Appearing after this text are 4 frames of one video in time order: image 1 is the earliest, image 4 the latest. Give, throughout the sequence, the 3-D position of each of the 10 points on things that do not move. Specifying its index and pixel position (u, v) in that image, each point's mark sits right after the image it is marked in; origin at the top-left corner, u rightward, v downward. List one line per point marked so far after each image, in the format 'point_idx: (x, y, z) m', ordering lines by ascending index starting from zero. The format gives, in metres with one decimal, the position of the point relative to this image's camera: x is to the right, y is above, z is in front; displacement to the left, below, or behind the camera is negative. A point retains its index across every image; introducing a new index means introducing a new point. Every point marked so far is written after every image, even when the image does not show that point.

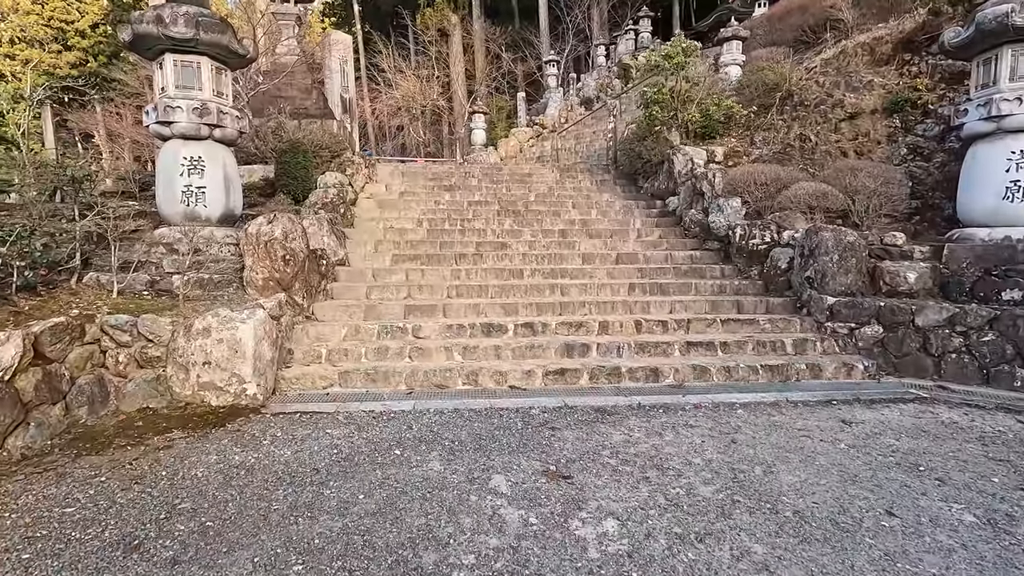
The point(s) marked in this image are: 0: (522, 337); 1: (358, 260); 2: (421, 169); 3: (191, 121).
0: (+0.1, -0.4, +4.6) m
1: (-1.7, +0.3, +5.8) m
2: (-1.5, +2.0, +9.1) m
3: (-2.9, +1.5, +4.8) m
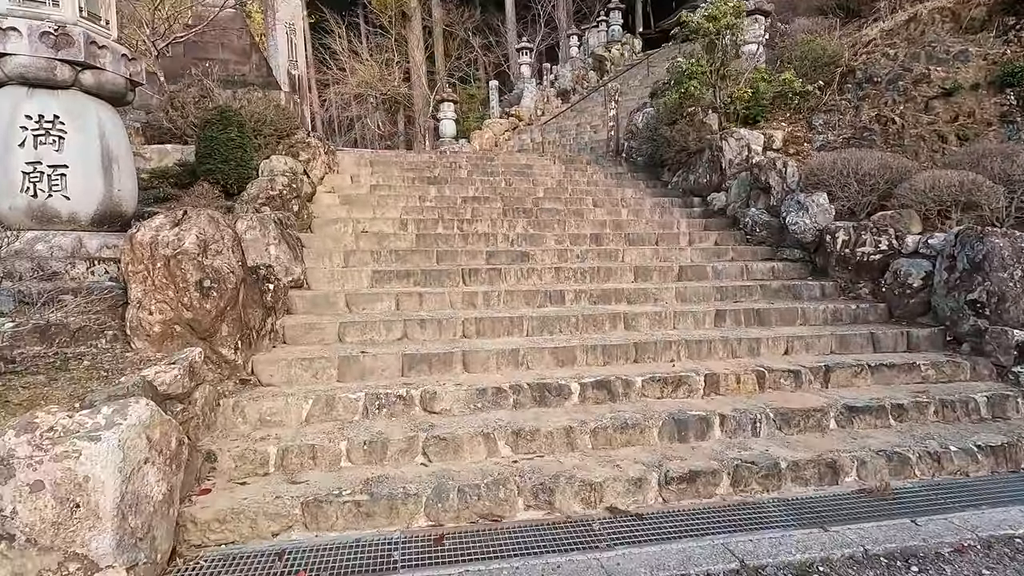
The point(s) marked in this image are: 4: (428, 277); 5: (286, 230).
0: (+0.5, -0.6, +2.9) m
1: (-1.4, +0.1, +3.9) m
2: (-1.6, +1.8, +7.3) m
3: (-2.6, +1.3, +2.9) m
4: (-0.6, +0.1, +4.1) m
5: (-1.6, +0.4, +3.8) m
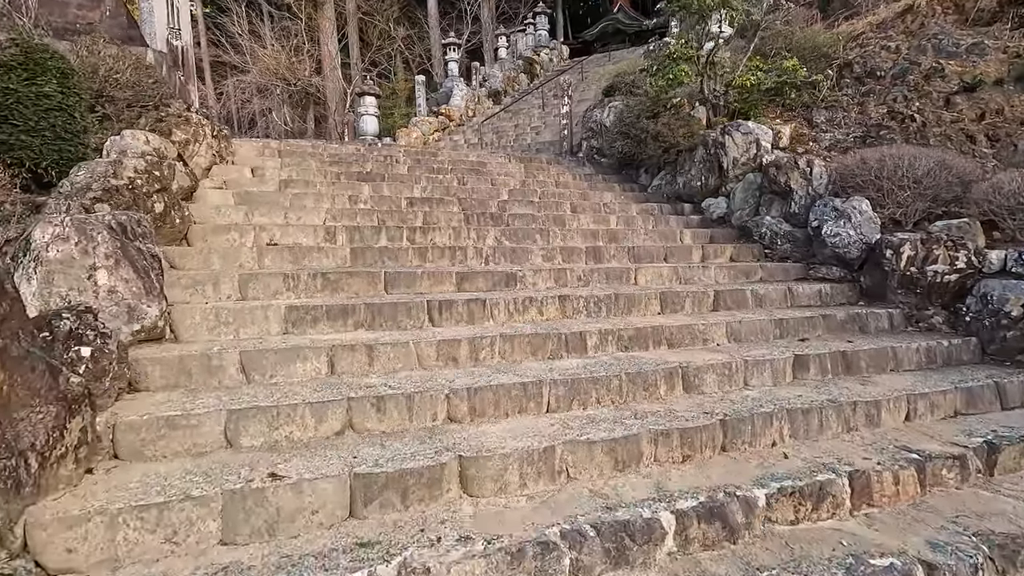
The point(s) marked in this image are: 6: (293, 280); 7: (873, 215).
0: (+0.6, -0.8, +1.6) m
1: (-1.4, -0.2, +2.4) m
2: (-2.2, +1.5, +5.7) m
3: (-2.4, +1.0, +1.2) m
4: (-0.7, -0.1, +2.7) m
5: (-1.6, +0.2, +2.2) m
6: (-1.2, 0.0, +2.8) m
7: (+2.6, +0.5, +3.9) m
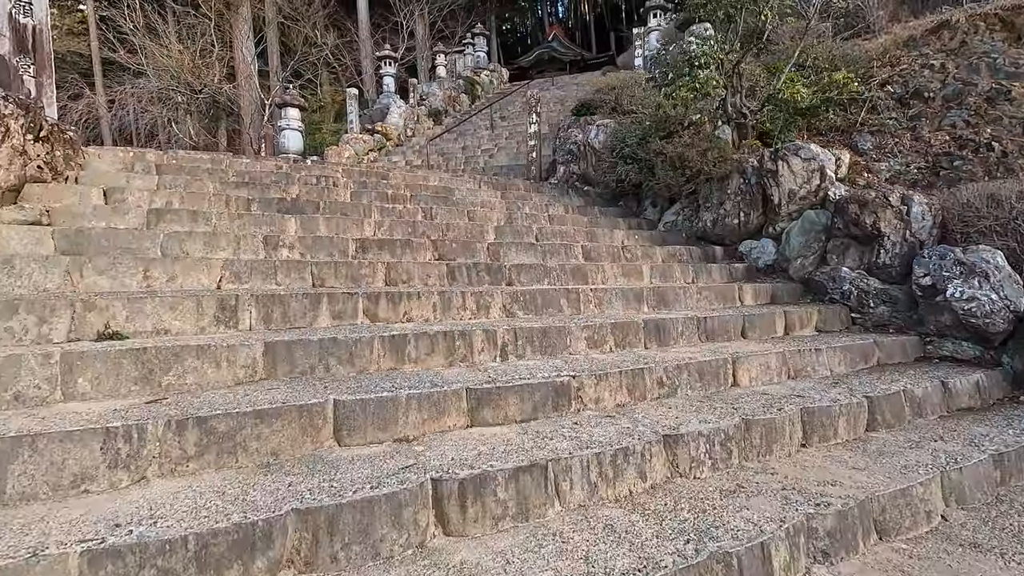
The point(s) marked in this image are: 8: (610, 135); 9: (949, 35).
0: (+1.0, -1.2, +0.3) m
1: (-1.1, -0.6, +0.8) m
2: (-2.3, +0.9, +4.1) m
3: (-1.9, +0.7, -0.5) m
4: (-0.4, -0.5, +1.1) m
5: (-1.3, -0.2, +0.6) m
6: (-0.9, -0.4, +1.3) m
7: (+2.7, +0.1, +2.8) m
8: (+1.0, +1.5, +5.4) m
9: (+4.0, +2.4, +5.0) m
